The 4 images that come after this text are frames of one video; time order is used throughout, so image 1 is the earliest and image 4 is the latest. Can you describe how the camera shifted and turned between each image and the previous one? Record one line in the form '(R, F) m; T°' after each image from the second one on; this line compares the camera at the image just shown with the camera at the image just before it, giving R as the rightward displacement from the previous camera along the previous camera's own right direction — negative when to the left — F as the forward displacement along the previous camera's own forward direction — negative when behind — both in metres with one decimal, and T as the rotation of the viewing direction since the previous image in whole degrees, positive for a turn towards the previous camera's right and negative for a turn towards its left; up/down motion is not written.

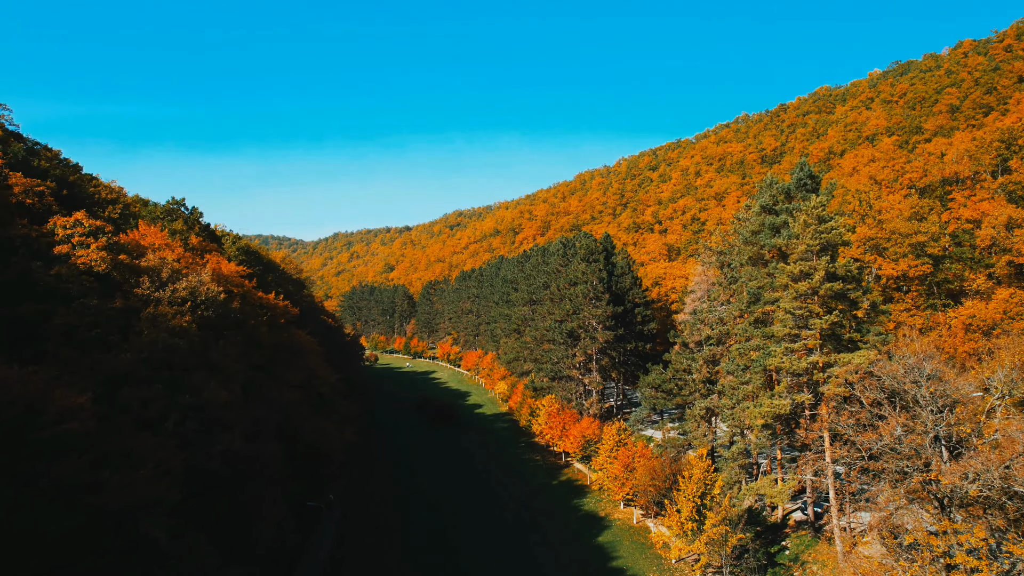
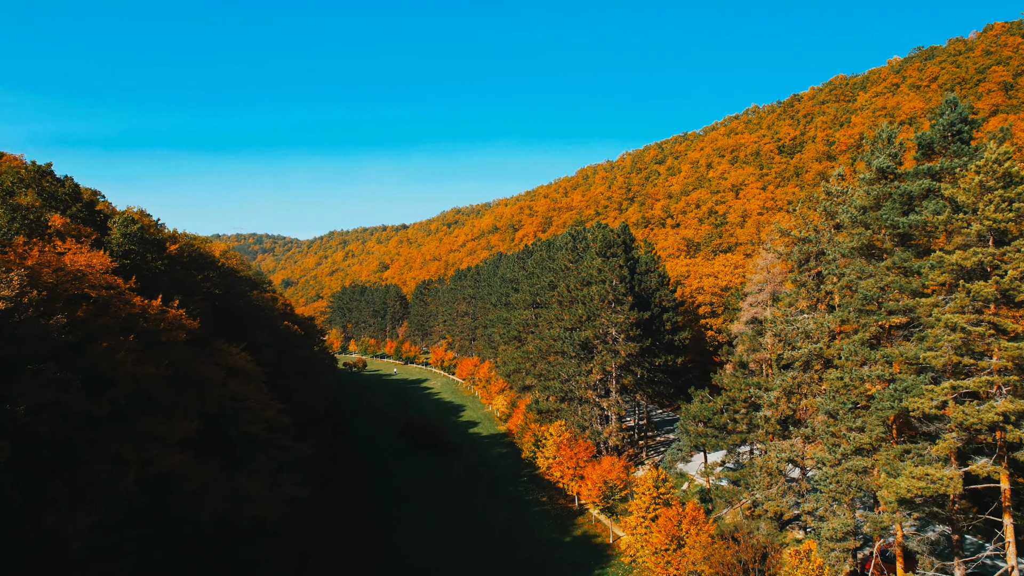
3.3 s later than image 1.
(0.0, +8.8) m; 0°
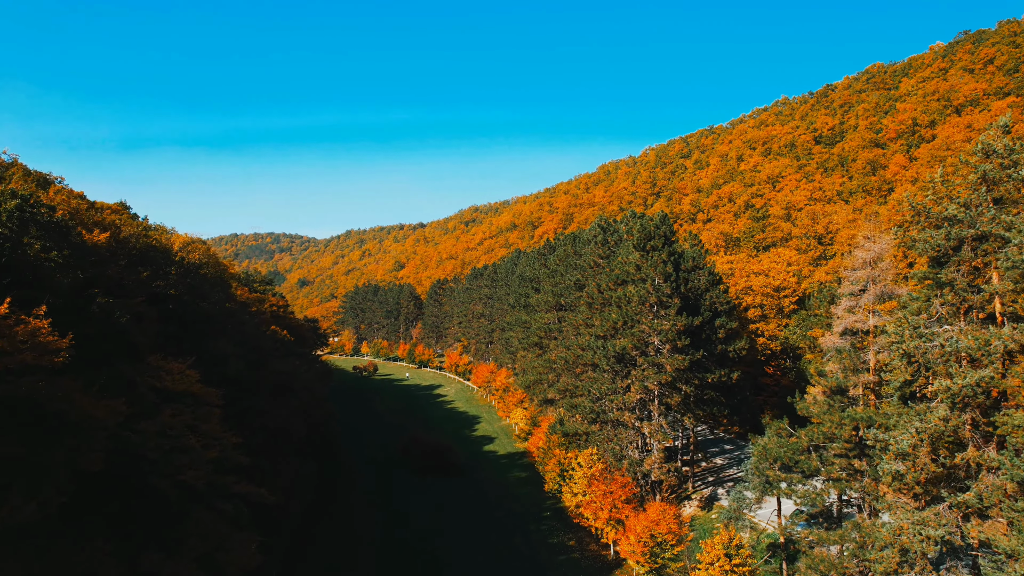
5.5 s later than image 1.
(-0.1, +6.4) m; -2°
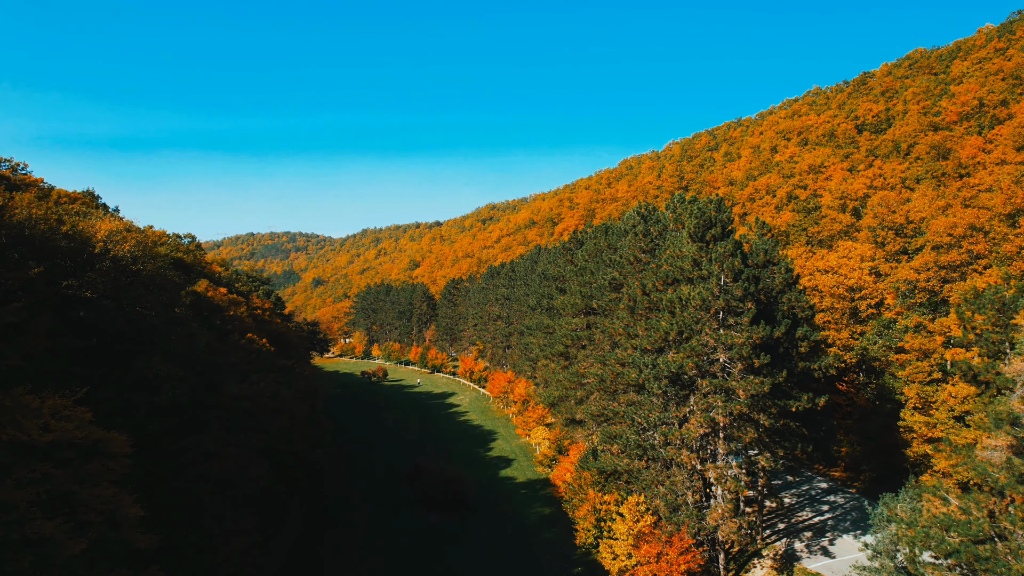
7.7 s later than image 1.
(-0.2, +6.9) m; -1°
